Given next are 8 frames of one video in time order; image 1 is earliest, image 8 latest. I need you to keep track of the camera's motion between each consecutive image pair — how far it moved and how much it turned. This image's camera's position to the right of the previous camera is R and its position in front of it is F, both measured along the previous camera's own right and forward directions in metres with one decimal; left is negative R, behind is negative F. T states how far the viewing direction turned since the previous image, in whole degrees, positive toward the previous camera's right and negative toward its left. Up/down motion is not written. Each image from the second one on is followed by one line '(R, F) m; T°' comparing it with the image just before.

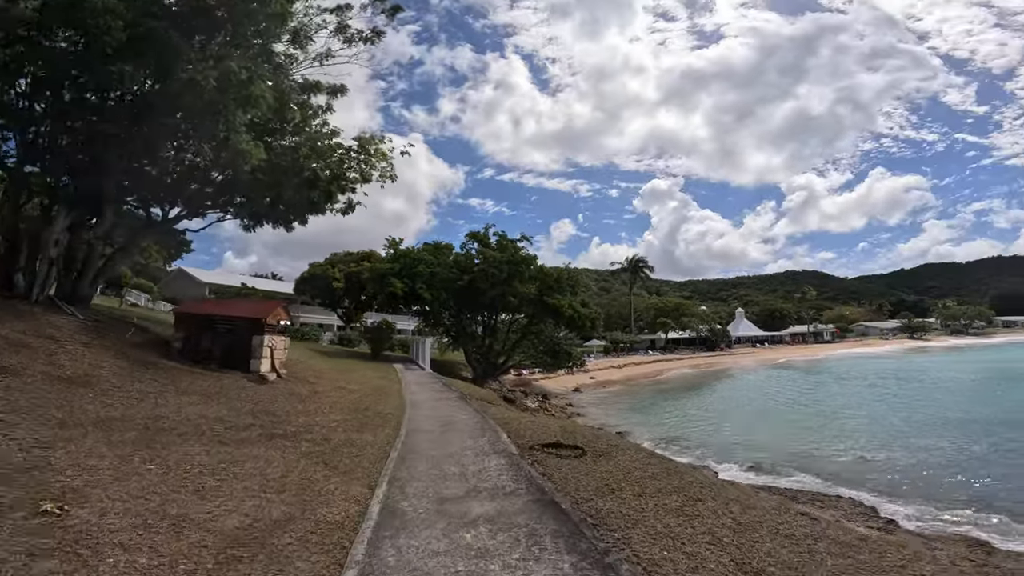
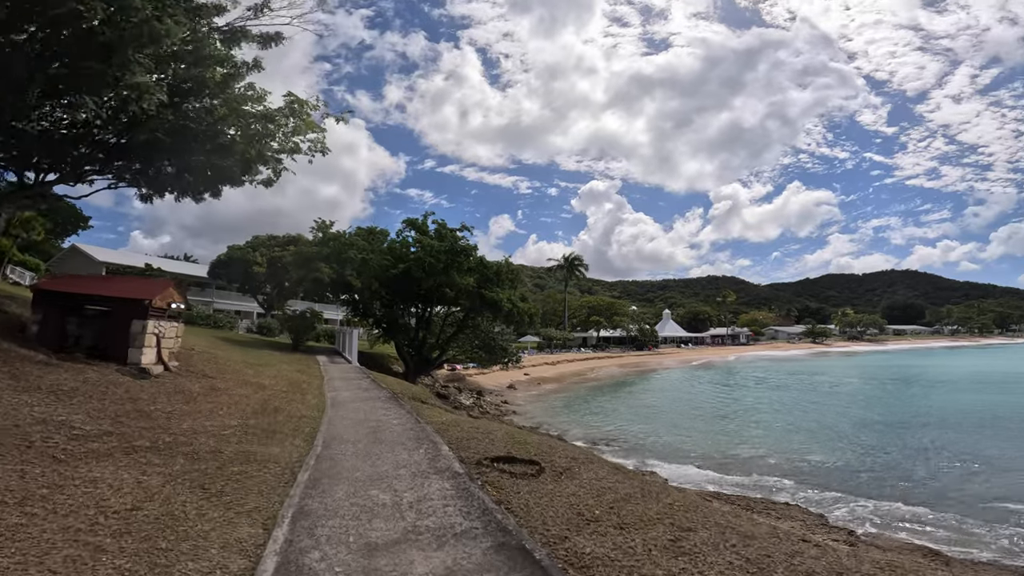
(-0.2, +1.5) m; +6°
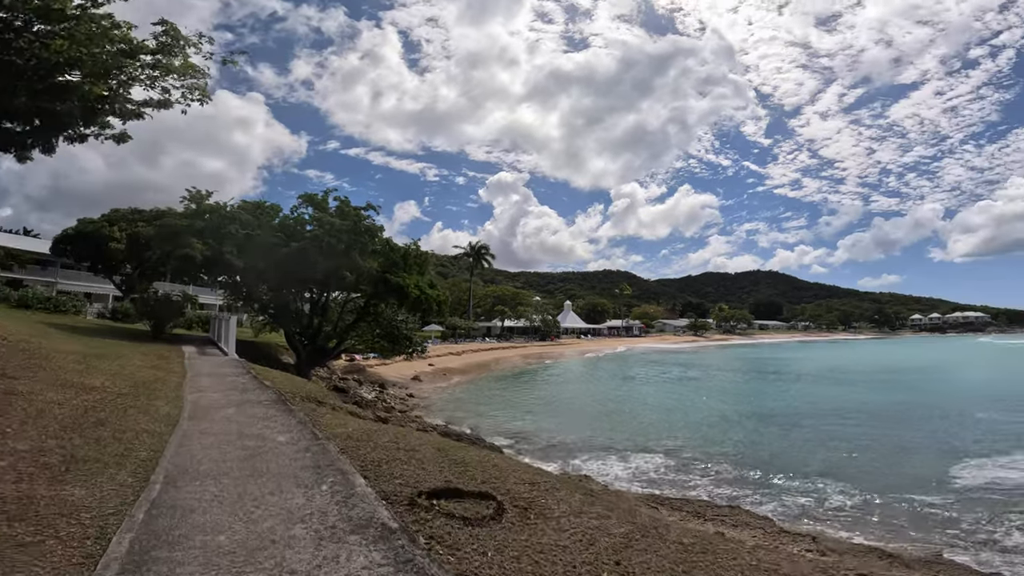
(-0.4, +2.0) m; +10°
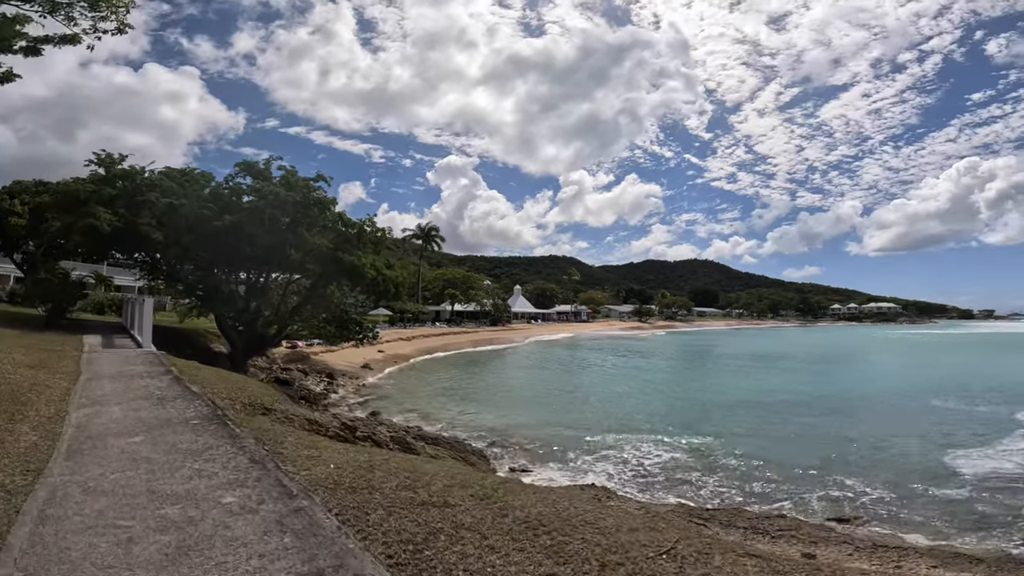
(-1.0, +2.2) m; +6°
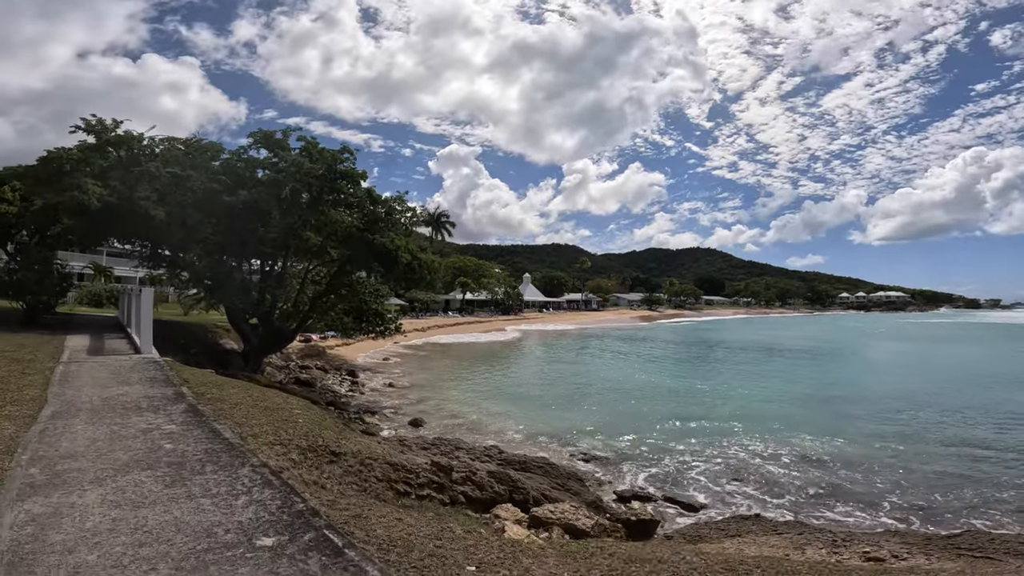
(-1.7, +2.9) m; 0°
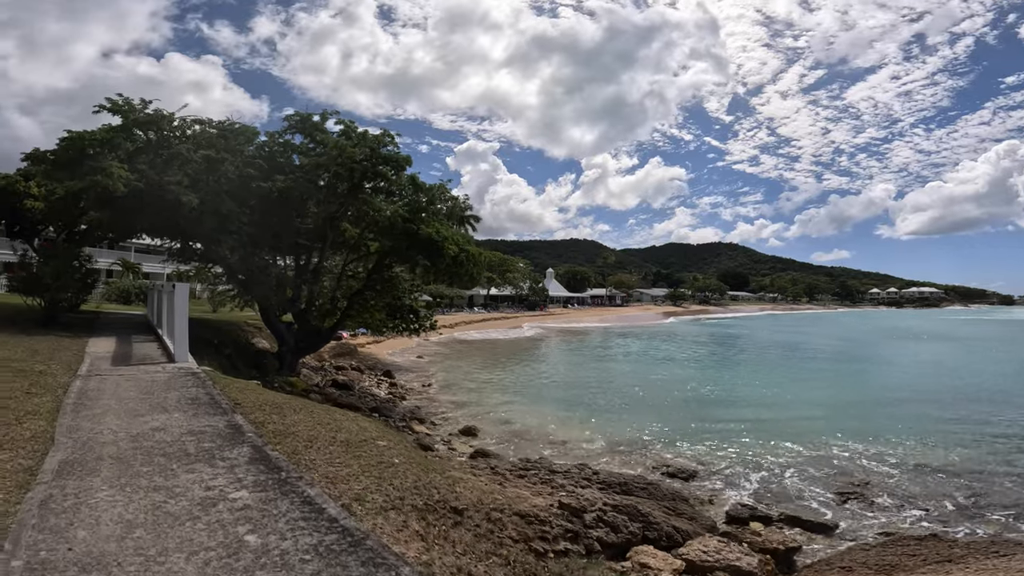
(-1.1, +1.6) m; -2°
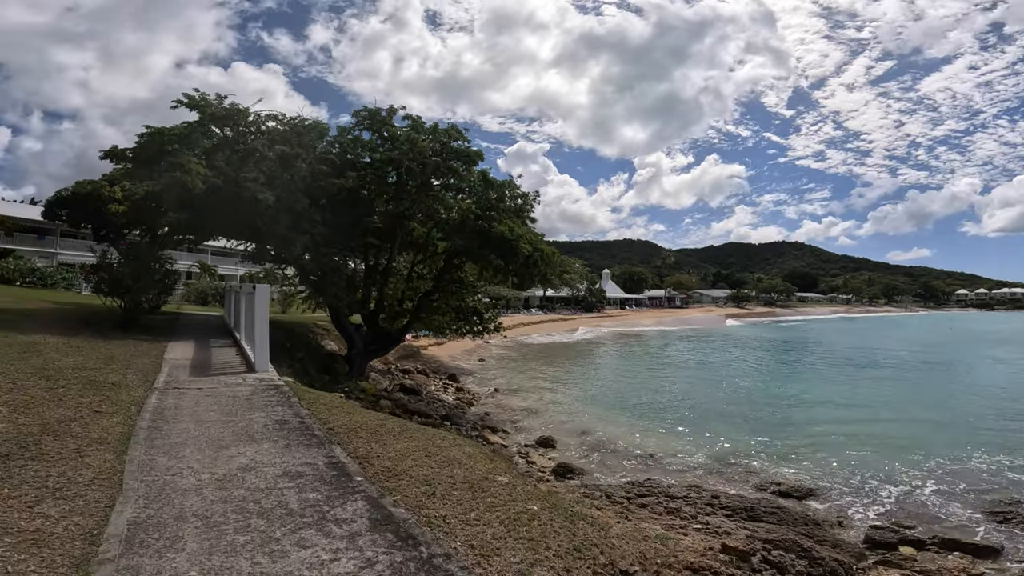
(-0.7, +0.9) m; -5°
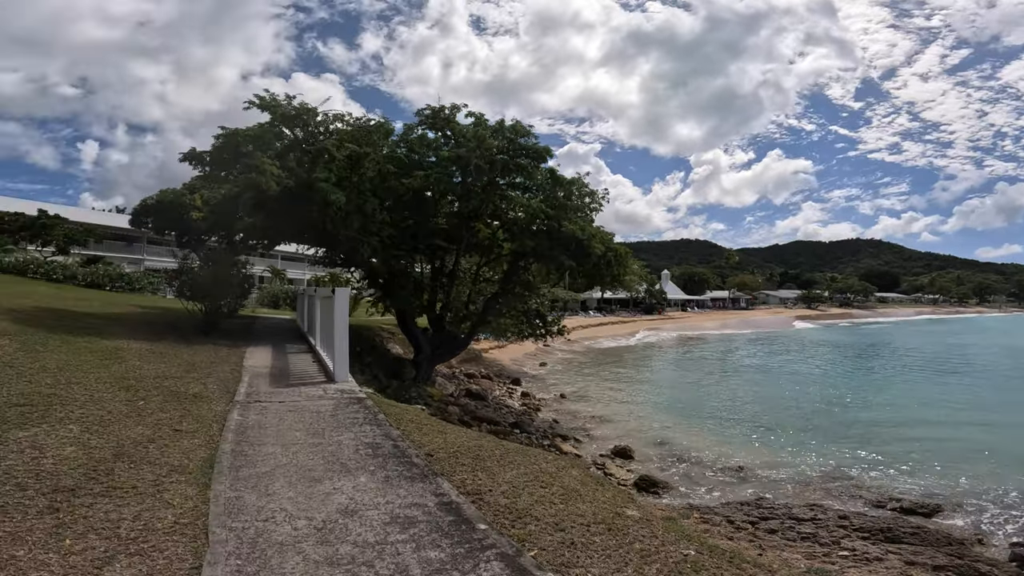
(-0.4, +0.6) m; -5°
